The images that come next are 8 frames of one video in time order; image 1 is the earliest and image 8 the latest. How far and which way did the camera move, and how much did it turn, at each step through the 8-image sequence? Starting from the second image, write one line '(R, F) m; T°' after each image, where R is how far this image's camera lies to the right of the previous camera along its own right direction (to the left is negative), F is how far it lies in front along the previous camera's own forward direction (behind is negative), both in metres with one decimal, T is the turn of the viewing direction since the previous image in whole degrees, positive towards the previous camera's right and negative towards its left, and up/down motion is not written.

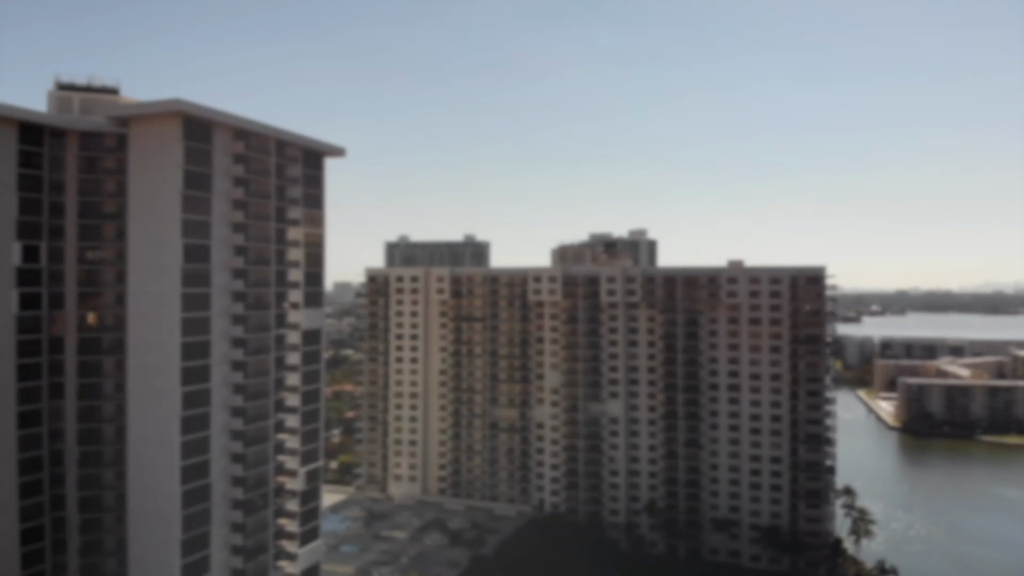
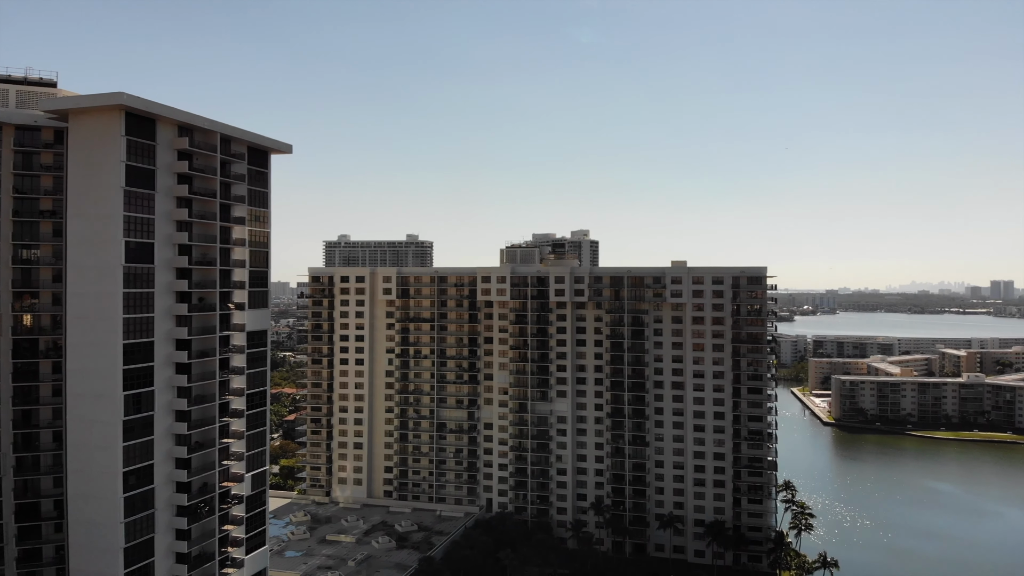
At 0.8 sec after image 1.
(-0.9, +0.2) m; +4°
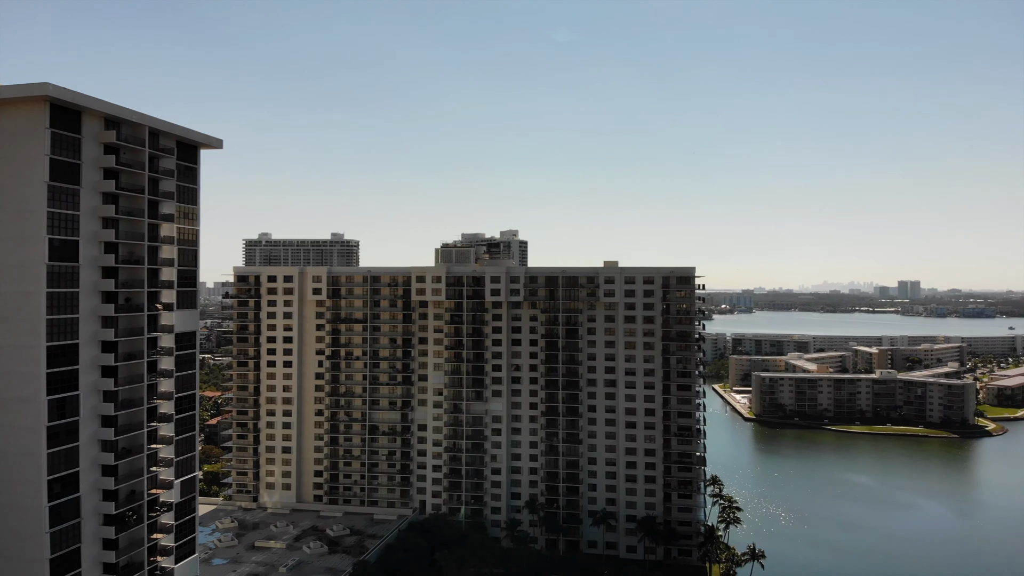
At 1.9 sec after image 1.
(-1.2, +0.2) m; +5°
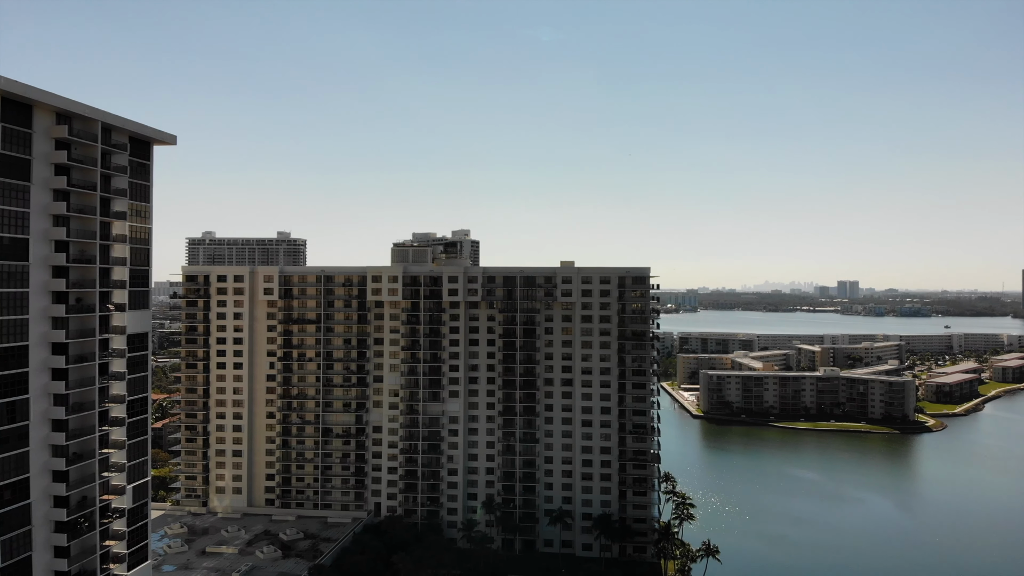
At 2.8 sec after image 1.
(-1.2, 0.0) m; +4°
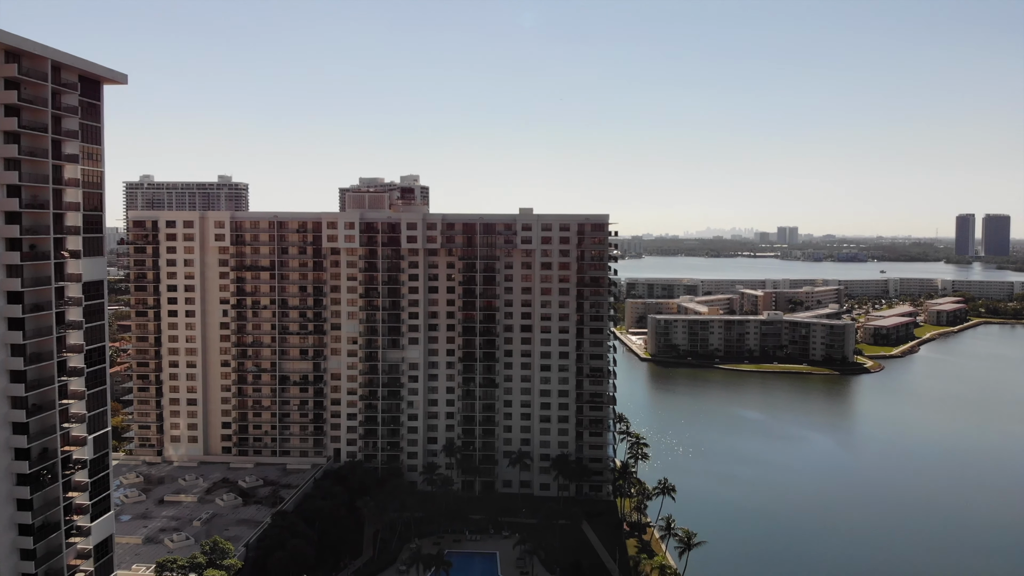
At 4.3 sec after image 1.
(-1.8, -0.1) m; +4°
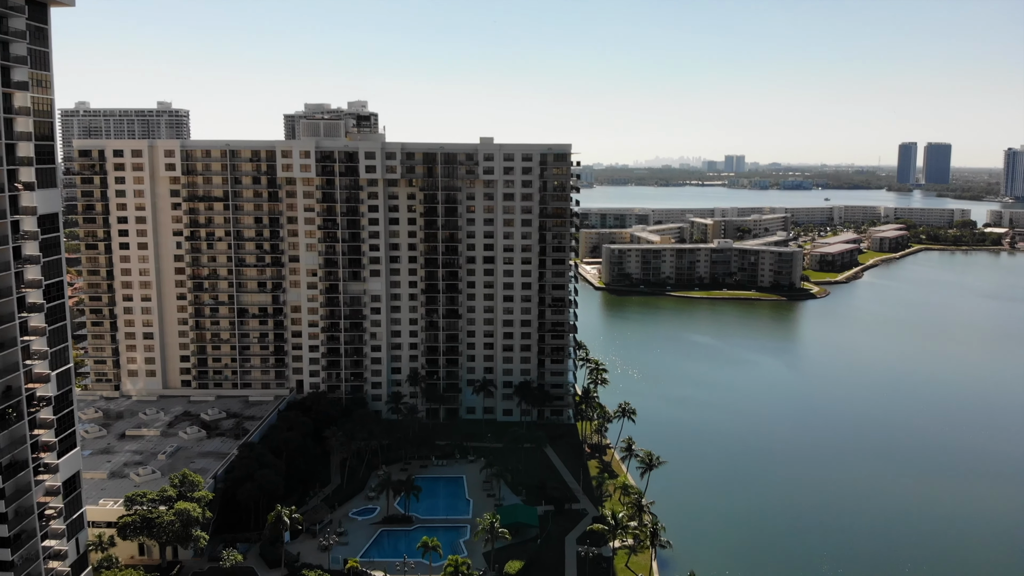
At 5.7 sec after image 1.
(-1.6, -0.3) m; +4°
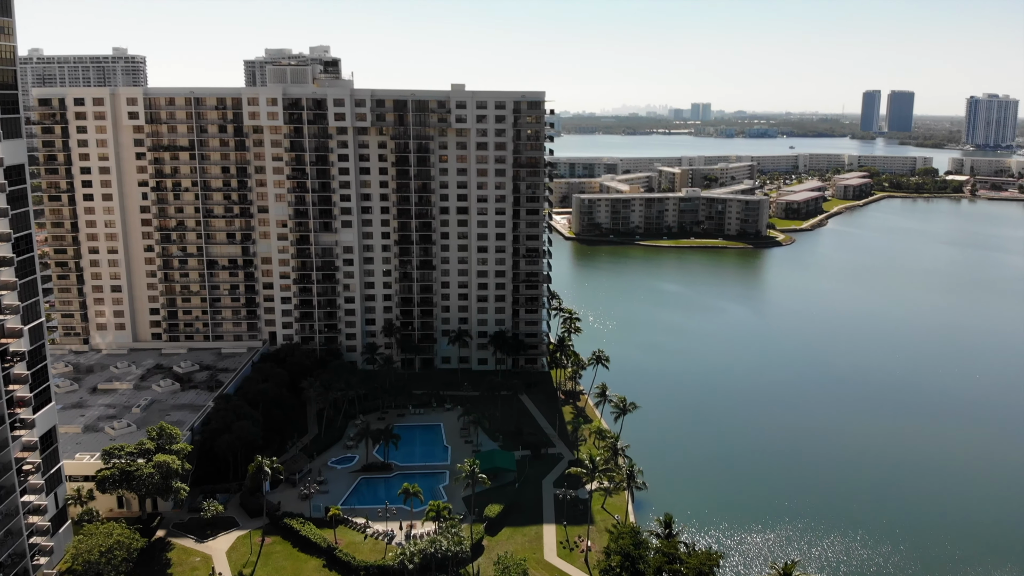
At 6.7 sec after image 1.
(-0.9, -0.3) m; +2°
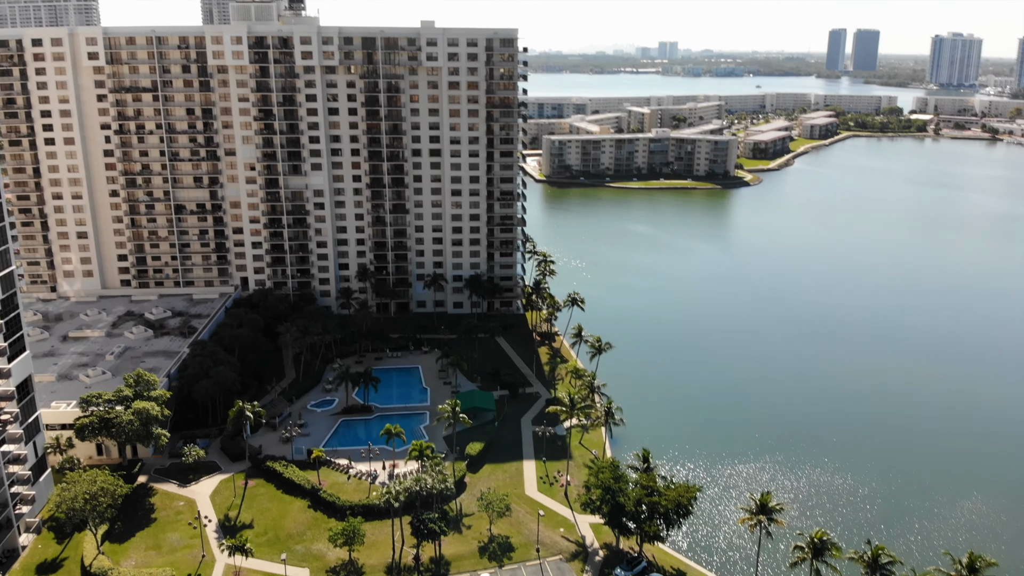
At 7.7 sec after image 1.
(-0.9, -0.3) m; +2°
